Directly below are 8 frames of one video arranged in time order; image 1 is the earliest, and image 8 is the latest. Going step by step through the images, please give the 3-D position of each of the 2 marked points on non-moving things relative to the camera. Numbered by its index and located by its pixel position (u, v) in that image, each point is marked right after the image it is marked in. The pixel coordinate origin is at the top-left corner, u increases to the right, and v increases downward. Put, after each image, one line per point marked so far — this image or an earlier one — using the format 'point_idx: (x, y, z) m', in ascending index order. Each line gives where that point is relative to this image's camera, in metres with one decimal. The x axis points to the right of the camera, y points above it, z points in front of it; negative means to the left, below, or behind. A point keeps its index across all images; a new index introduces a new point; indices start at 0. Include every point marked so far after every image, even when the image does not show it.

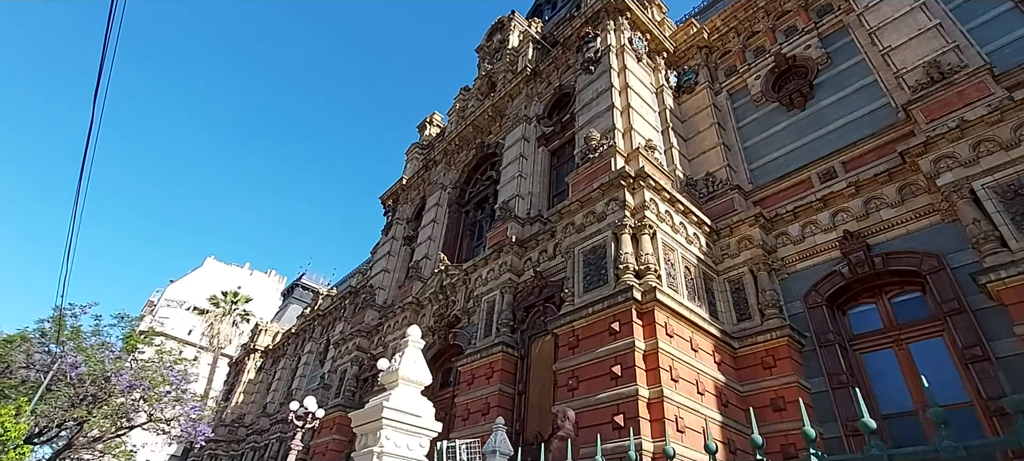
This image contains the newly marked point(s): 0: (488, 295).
0: (-0.5, -1.3, +10.8) m
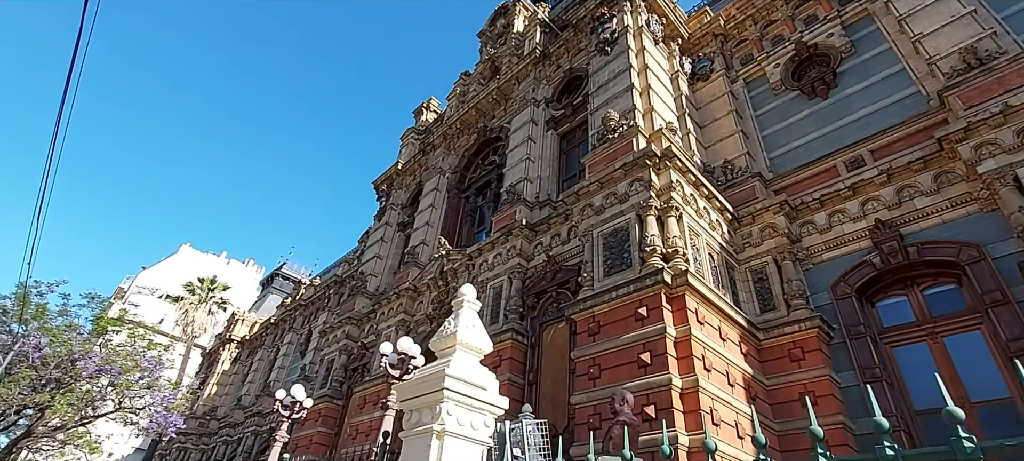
0: (-0.4, -1.0, +10.2) m
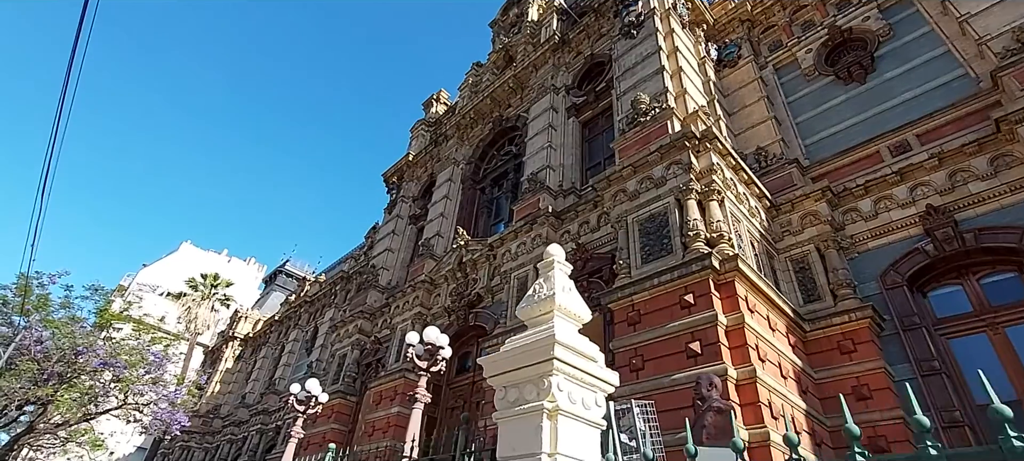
0: (+0.1, -0.8, +9.8) m
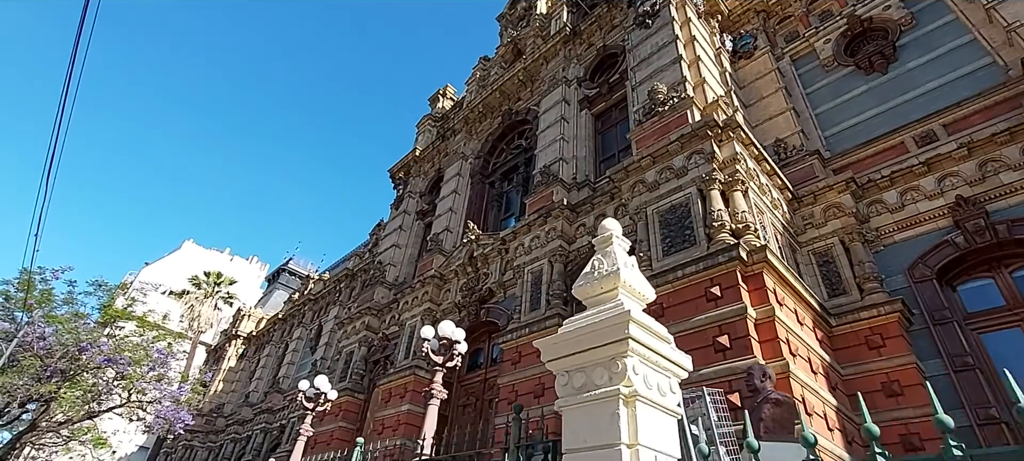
0: (+0.4, -0.6, +9.6) m
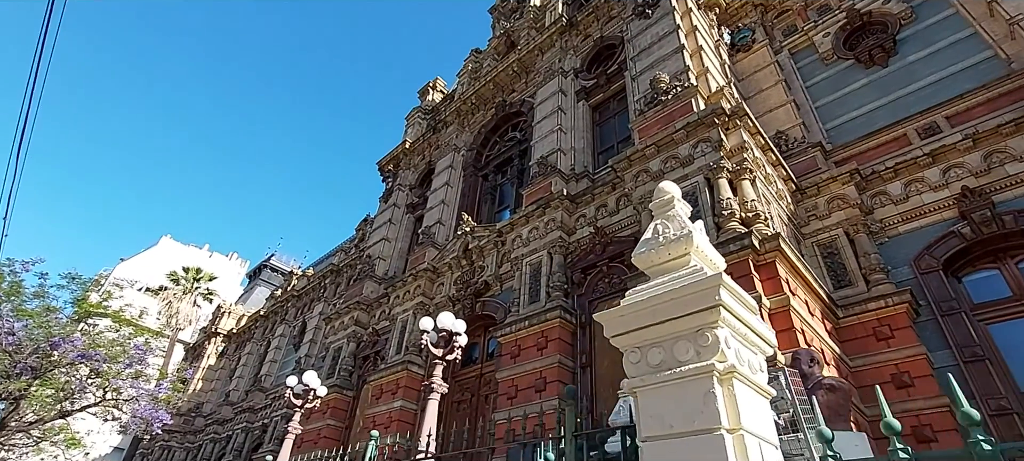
0: (+0.3, -0.5, +9.3) m
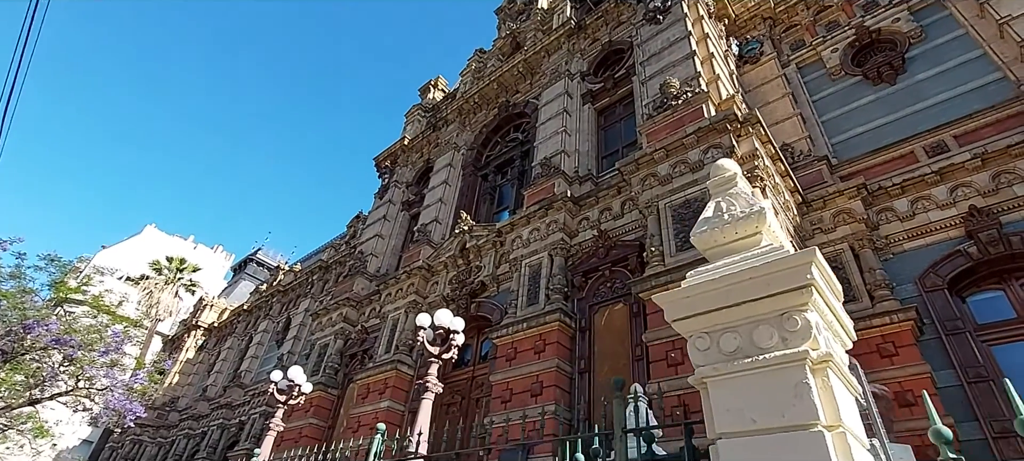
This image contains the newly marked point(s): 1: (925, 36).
0: (+0.3, -0.5, +9.1) m
1: (+7.8, +3.7, +9.9) m
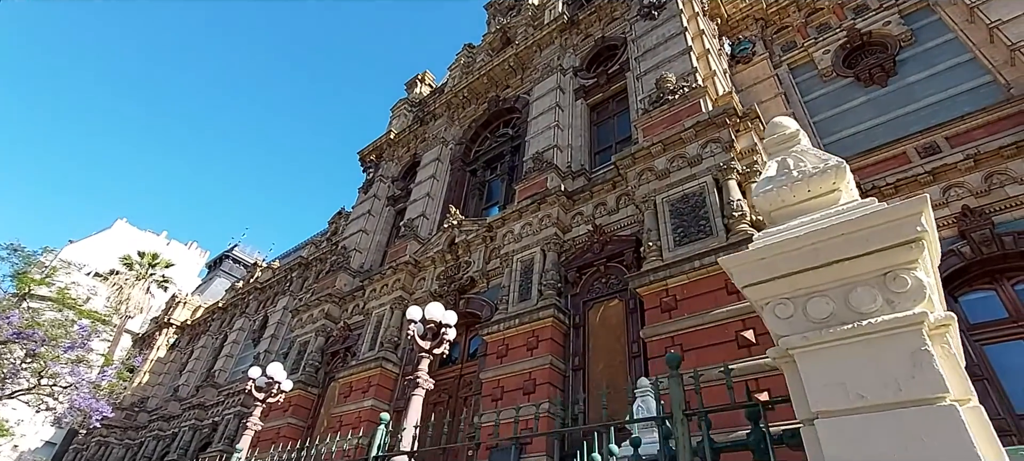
0: (+0.2, -0.4, +8.9) m
1: (+7.7, +3.6, +9.9) m
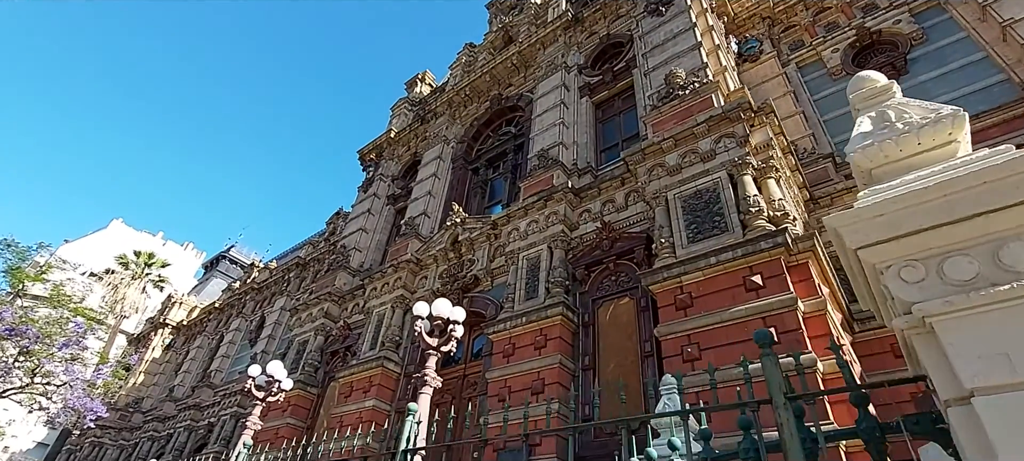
0: (+0.3, -0.3, +8.7) m
1: (+7.8, +3.6, +9.8) m
